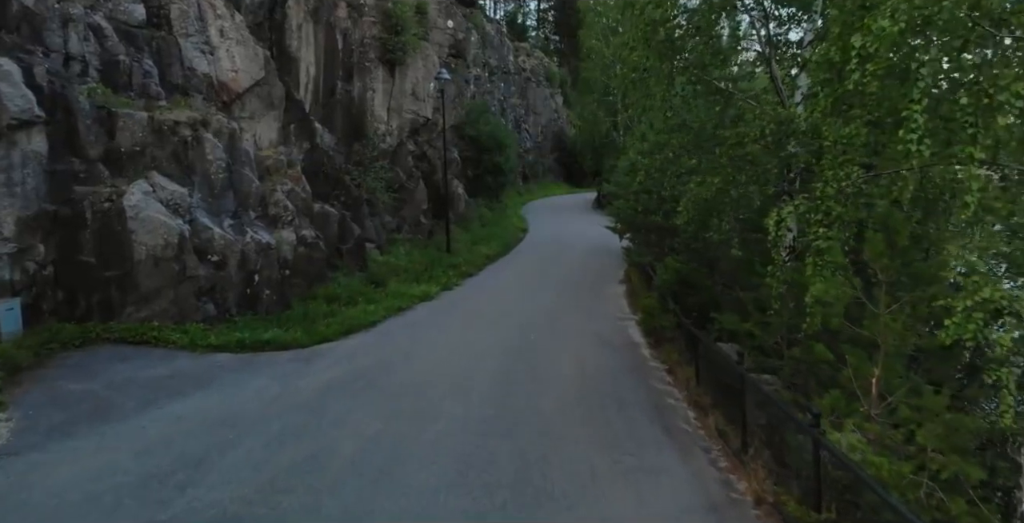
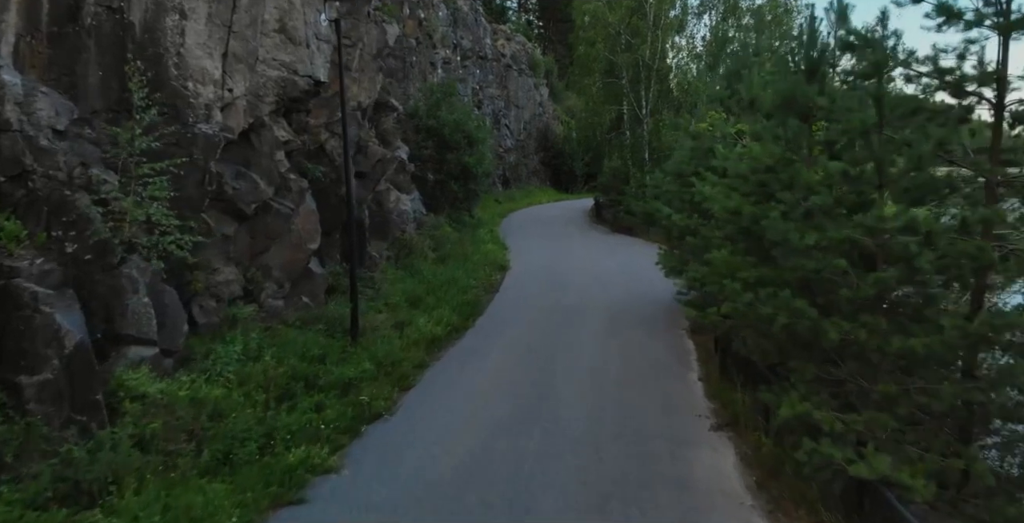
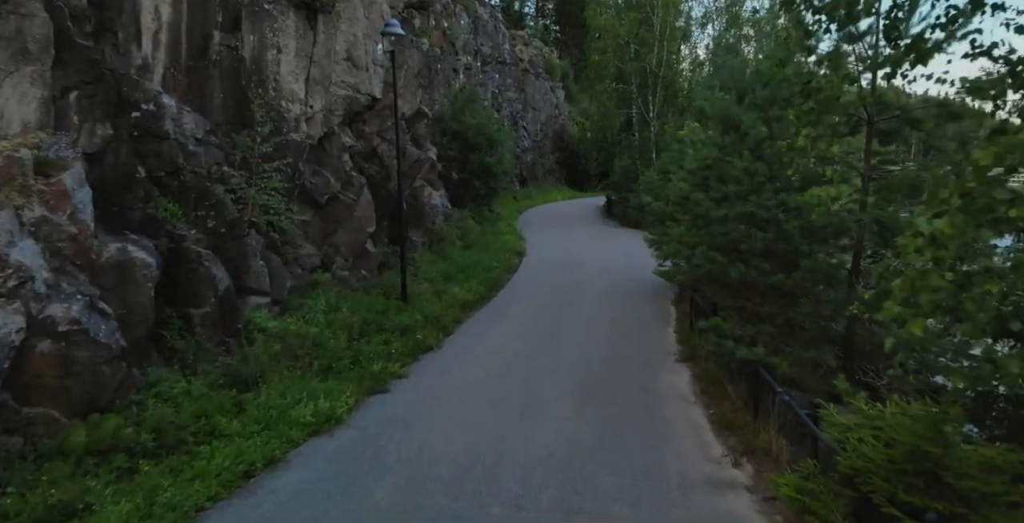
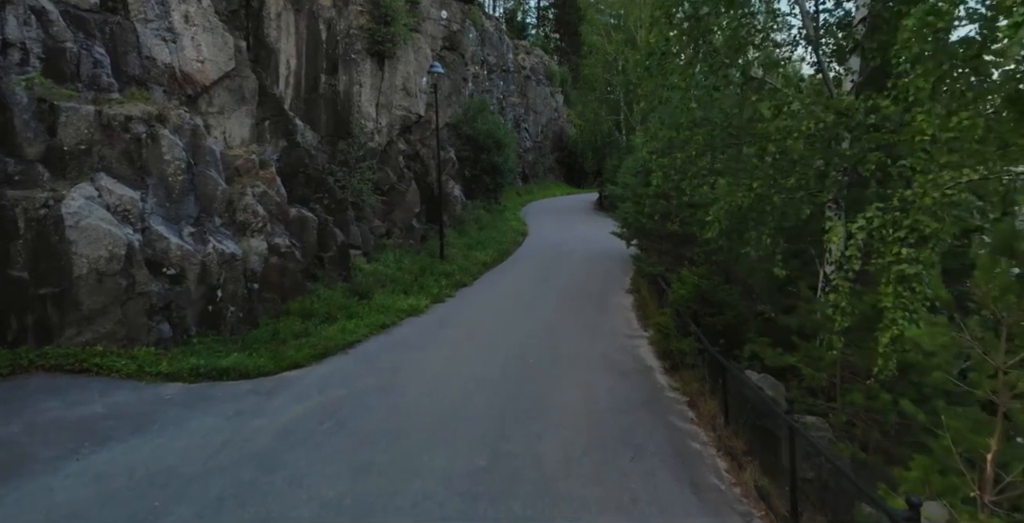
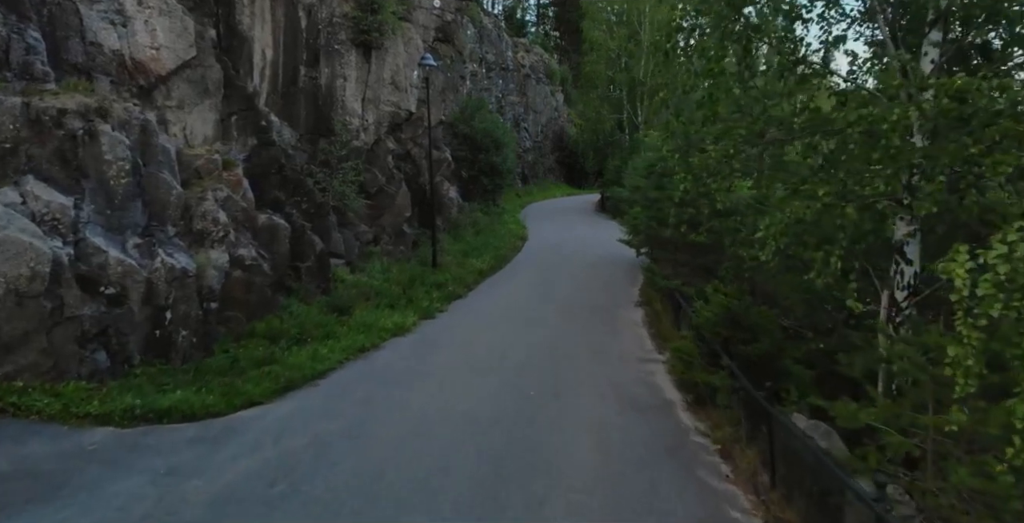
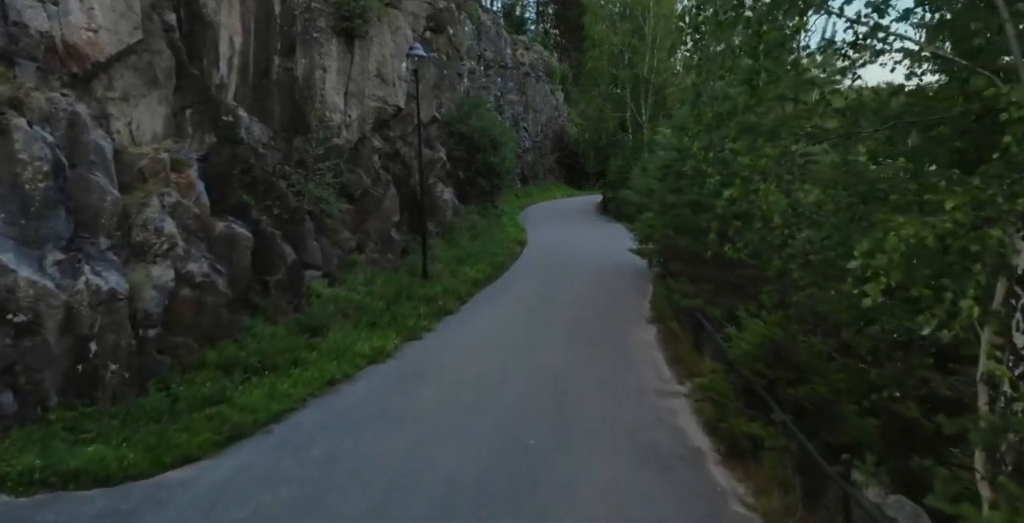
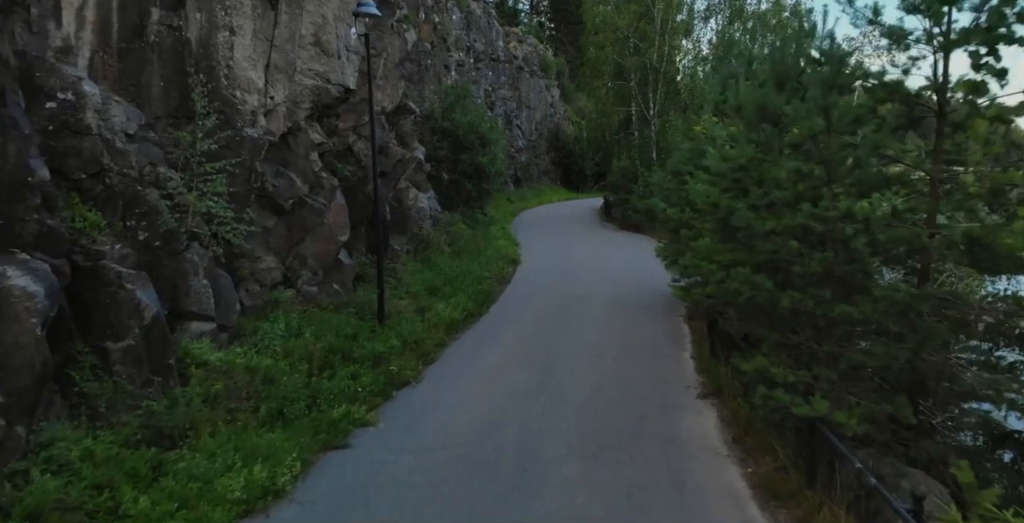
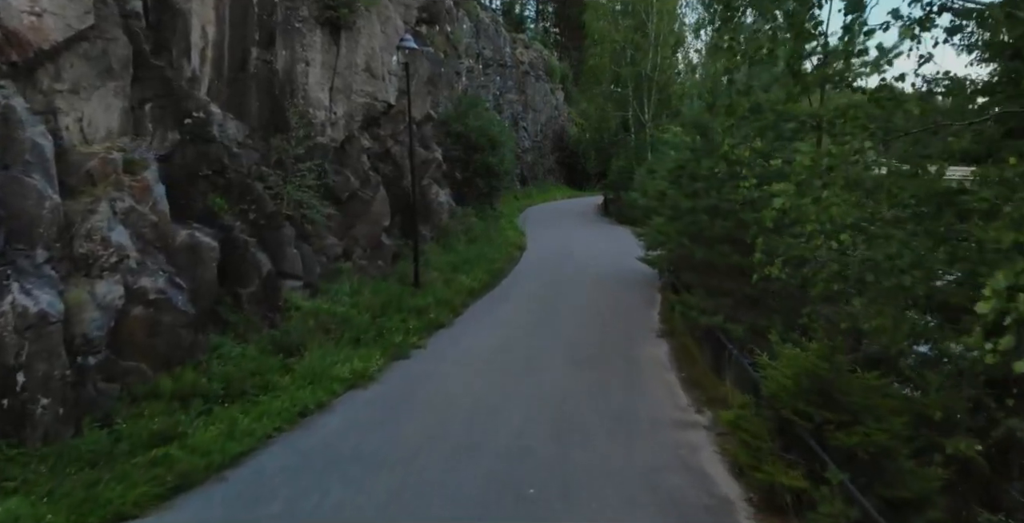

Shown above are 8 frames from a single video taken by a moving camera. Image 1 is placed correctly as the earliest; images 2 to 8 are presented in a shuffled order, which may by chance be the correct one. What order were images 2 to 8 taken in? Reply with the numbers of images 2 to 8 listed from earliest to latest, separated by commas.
4, 5, 6, 8, 3, 7, 2
